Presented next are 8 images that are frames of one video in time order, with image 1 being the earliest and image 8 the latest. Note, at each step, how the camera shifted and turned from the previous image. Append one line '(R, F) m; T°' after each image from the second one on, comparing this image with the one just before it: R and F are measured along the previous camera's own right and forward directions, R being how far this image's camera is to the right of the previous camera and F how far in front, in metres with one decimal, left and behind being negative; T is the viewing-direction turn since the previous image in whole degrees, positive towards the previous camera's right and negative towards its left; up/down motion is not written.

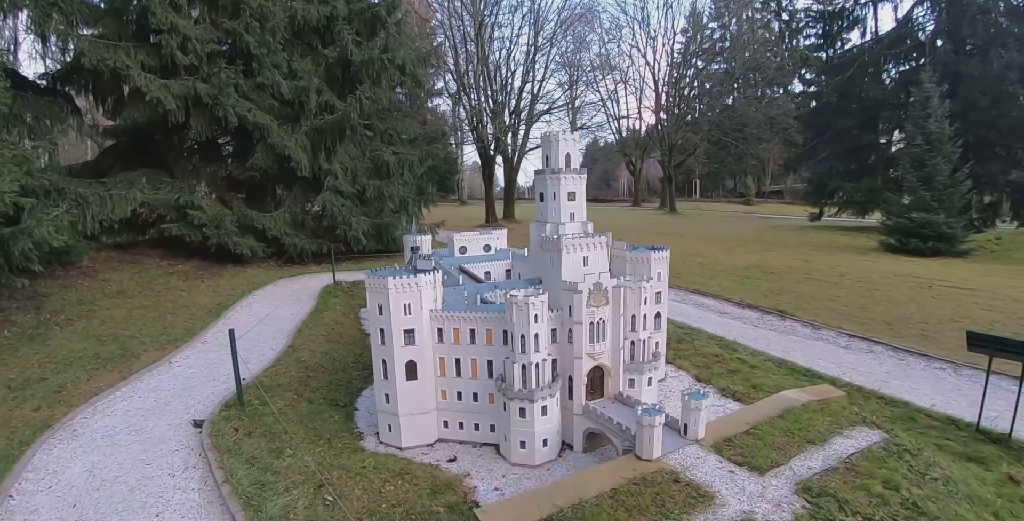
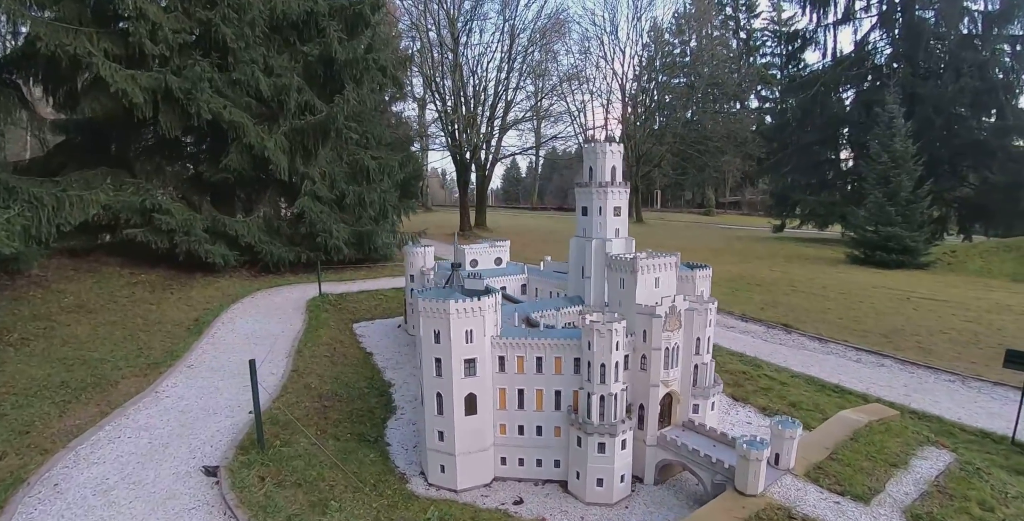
(-2.3, +1.5) m; +5°
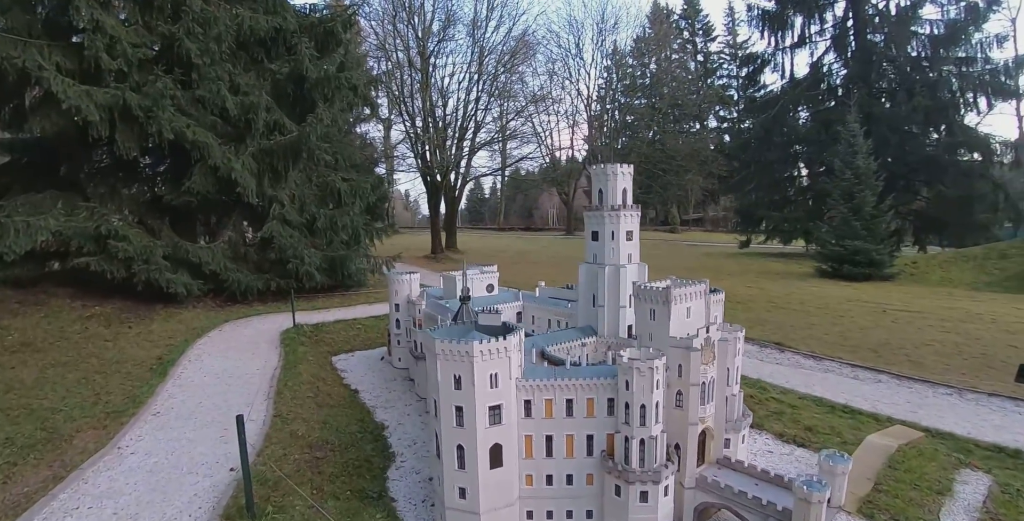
(-1.1, +1.1) m; +4°
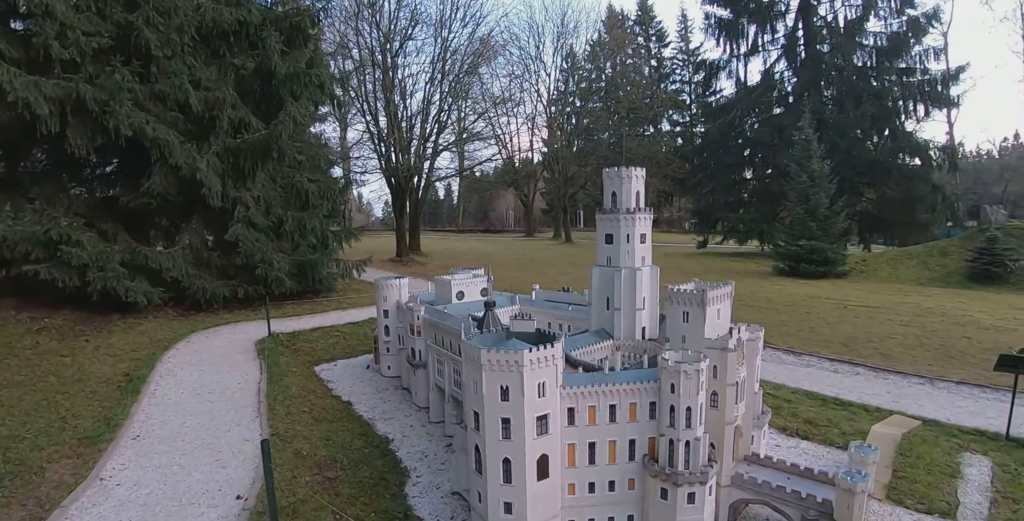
(-1.5, +0.6) m; +5°
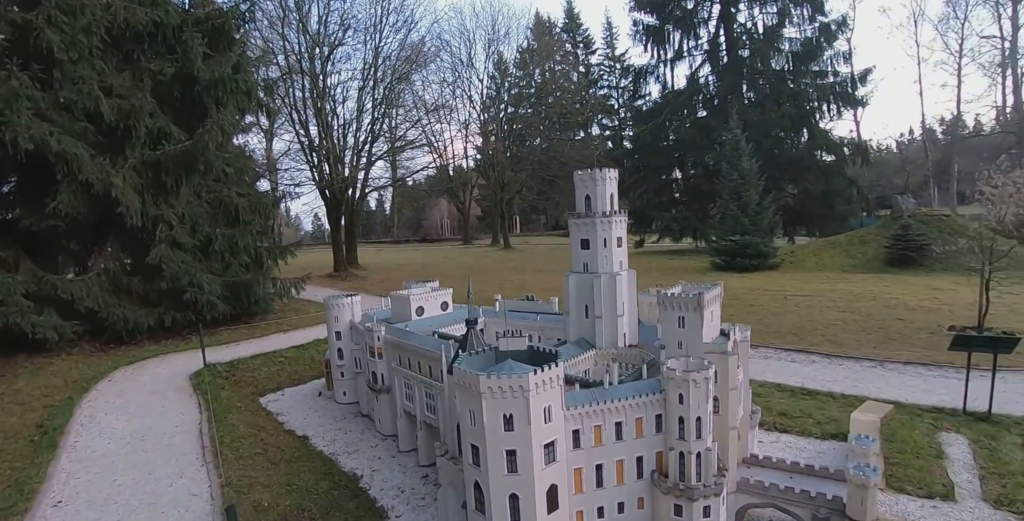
(-0.9, +0.9) m; +7°
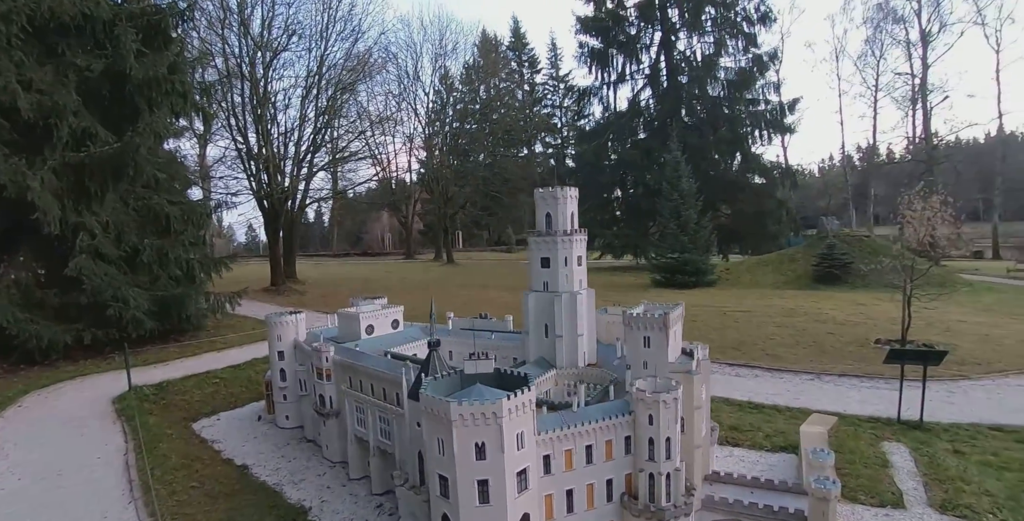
(-0.4, +0.3) m; +6°
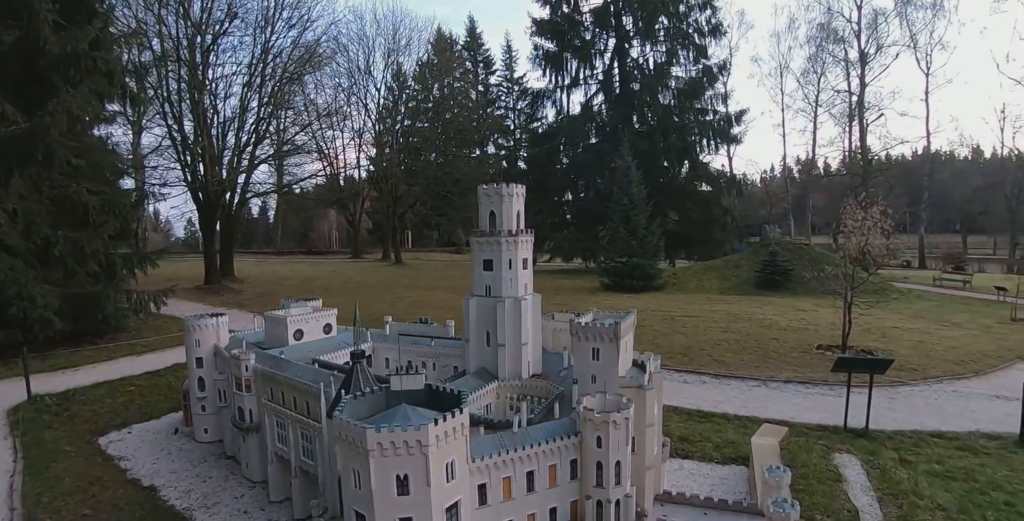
(+0.2, +1.0) m; +5°
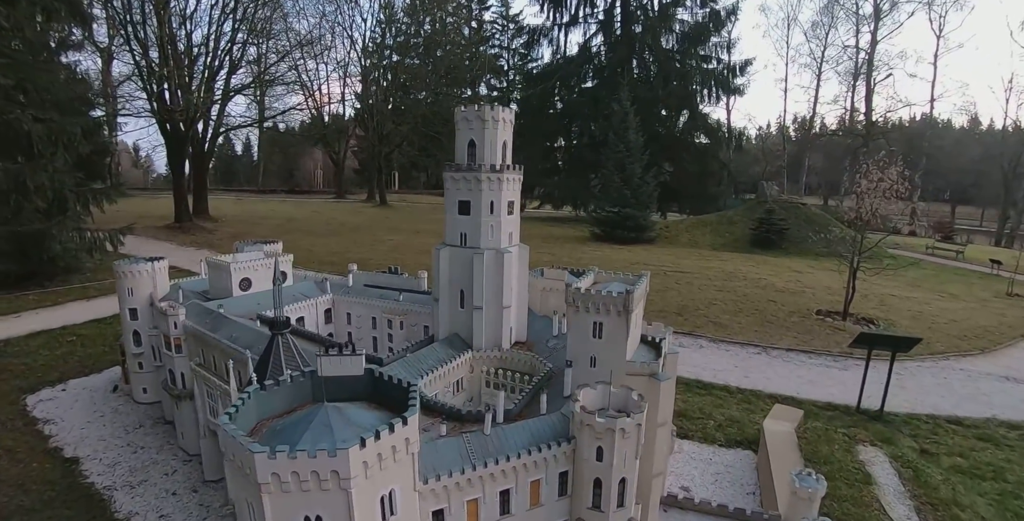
(+0.1, +2.3) m; +1°
